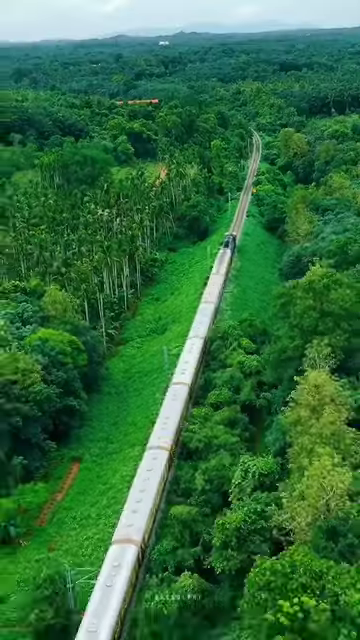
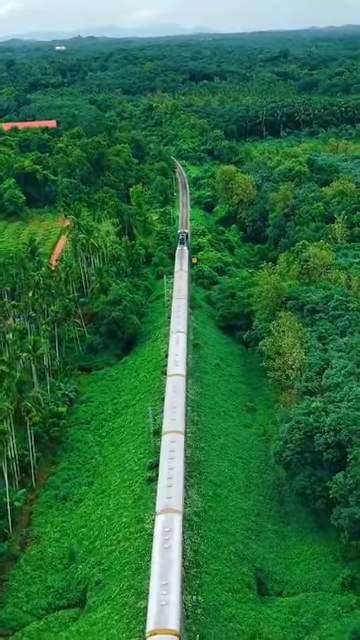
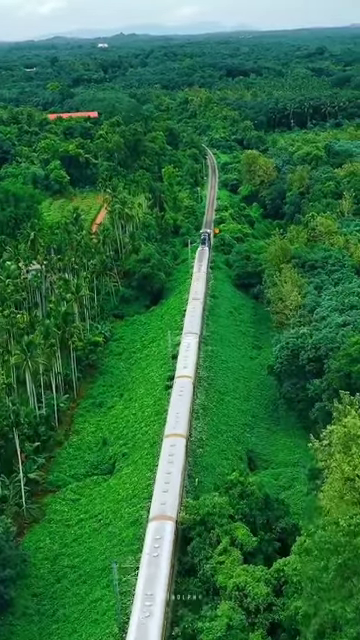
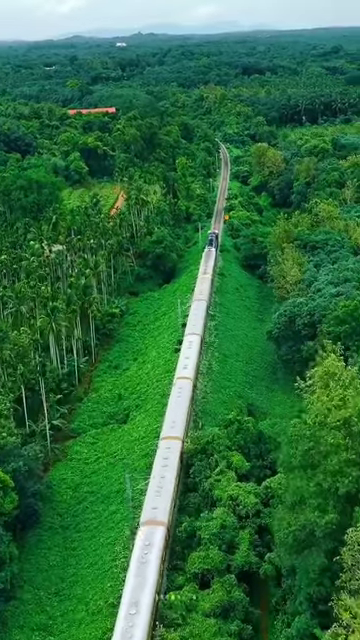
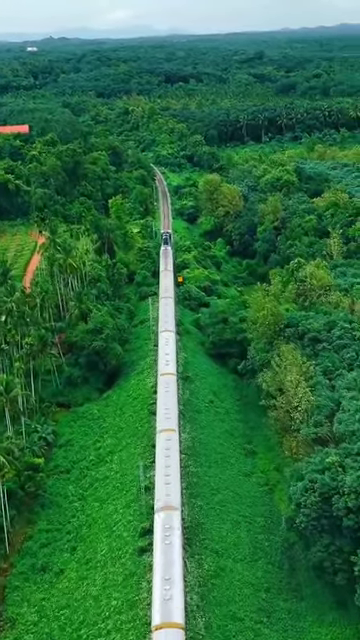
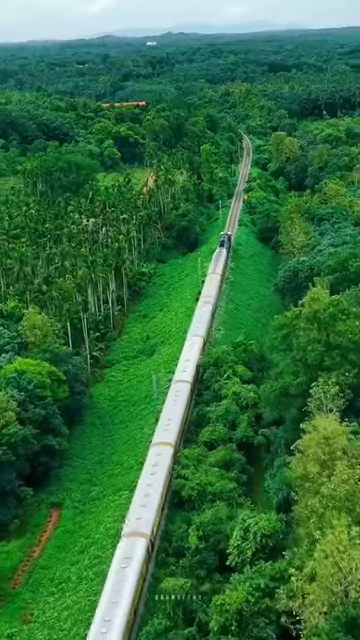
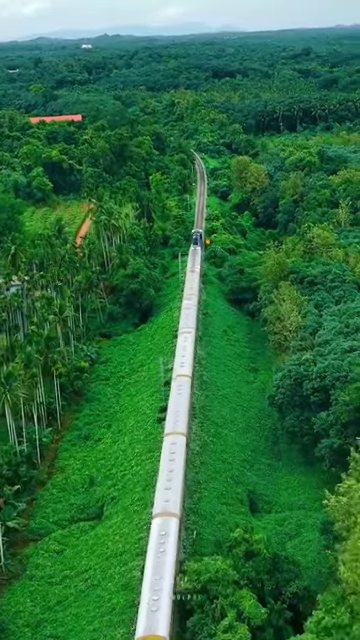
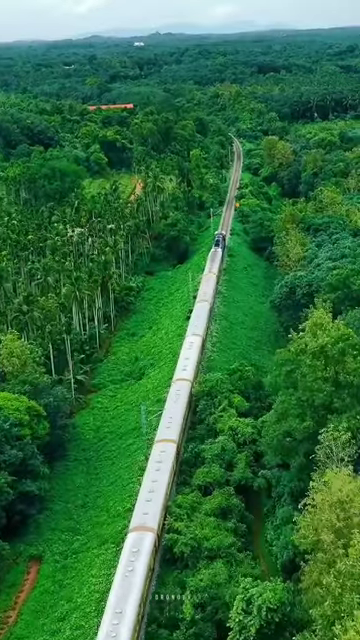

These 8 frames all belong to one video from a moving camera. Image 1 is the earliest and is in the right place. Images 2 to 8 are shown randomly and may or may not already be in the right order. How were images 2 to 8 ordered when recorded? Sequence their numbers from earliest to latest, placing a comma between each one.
6, 8, 4, 3, 7, 2, 5
